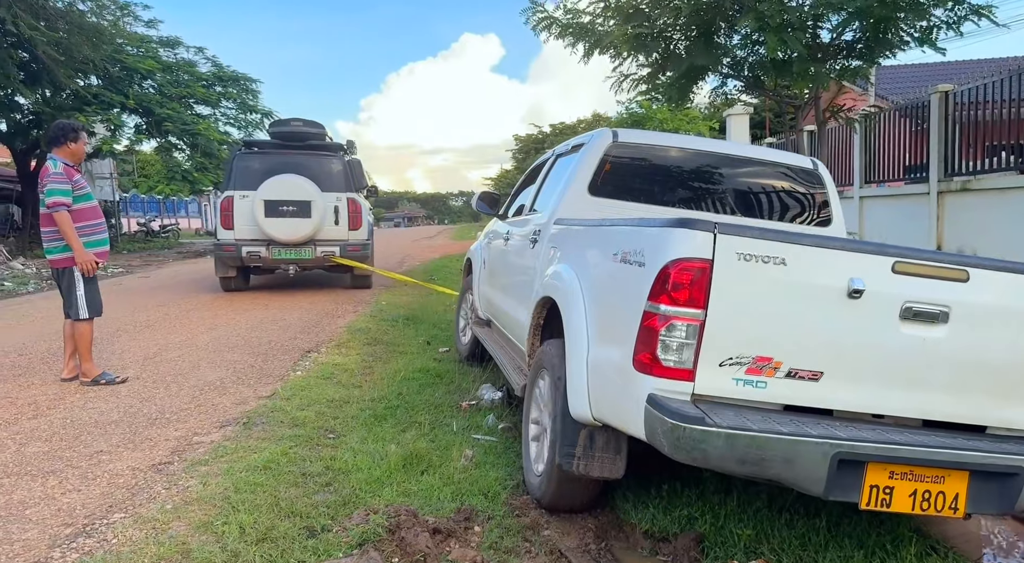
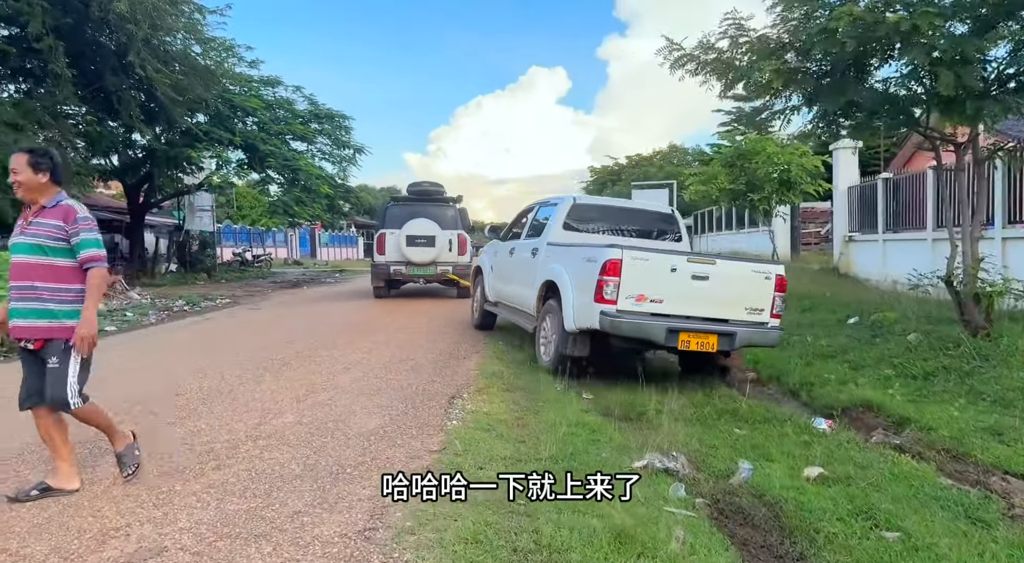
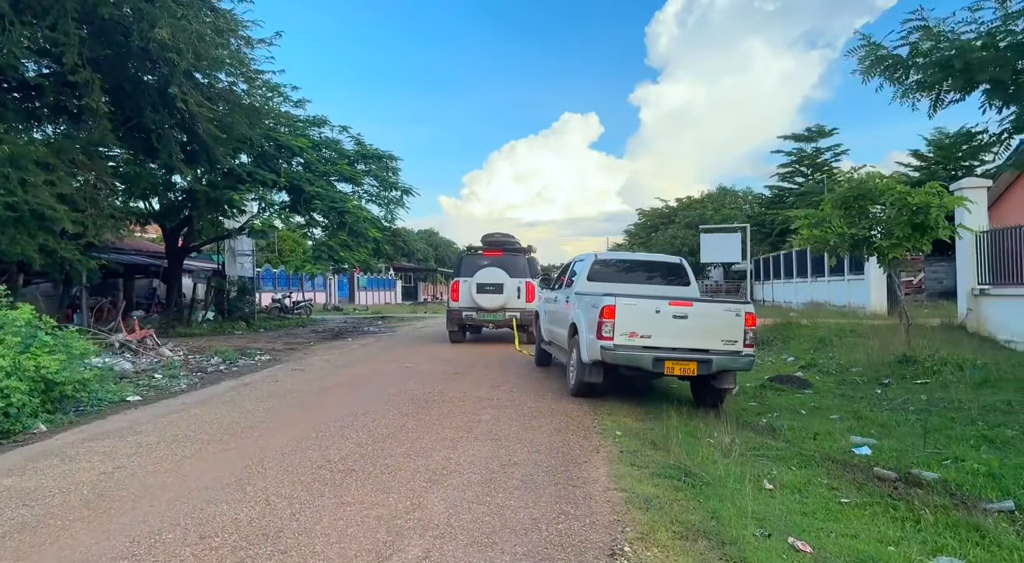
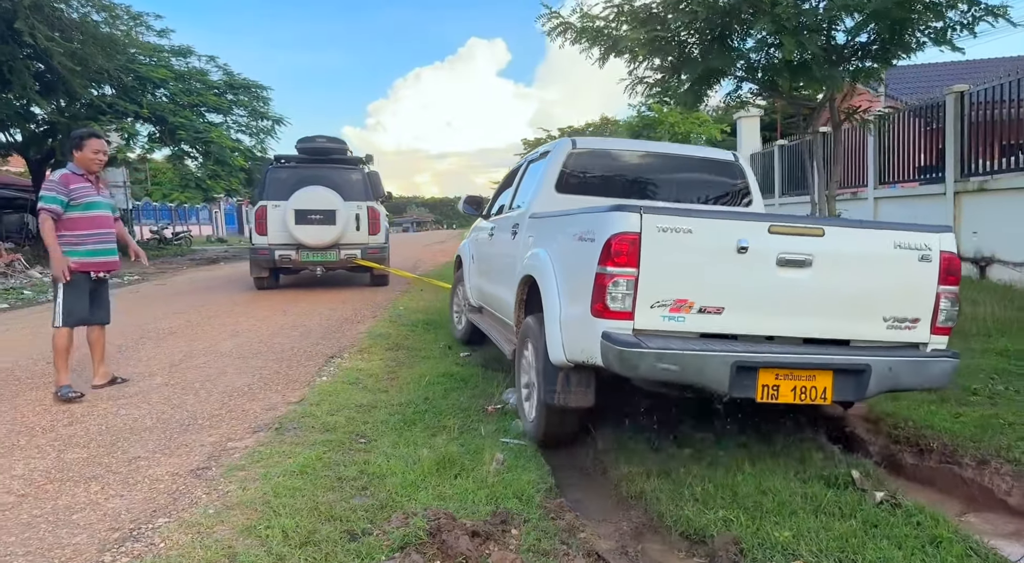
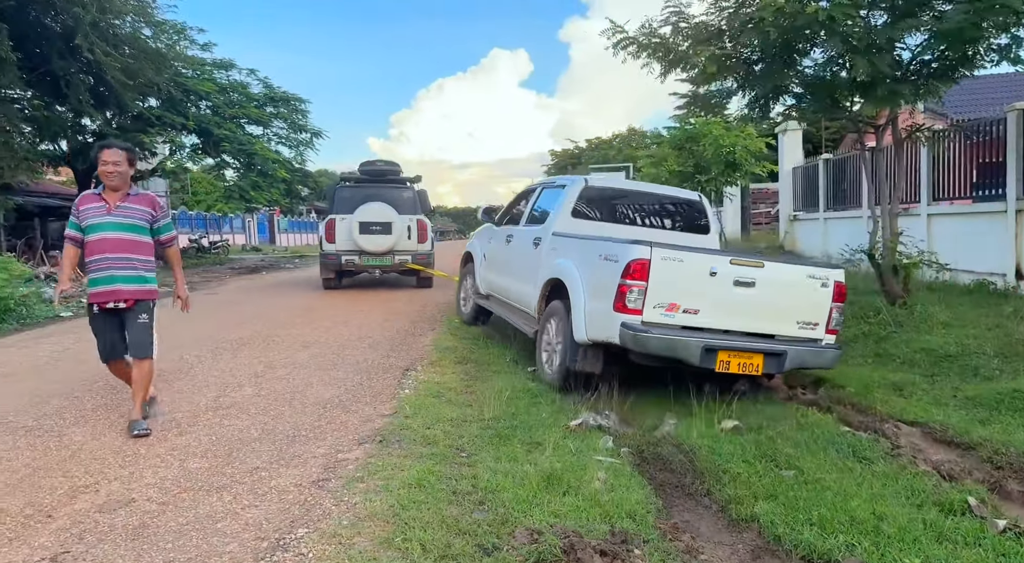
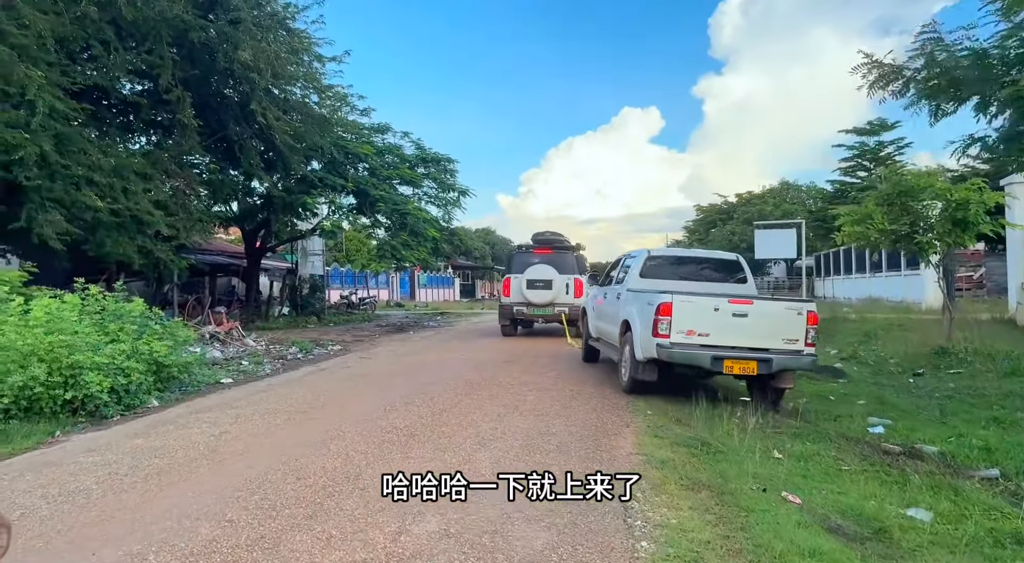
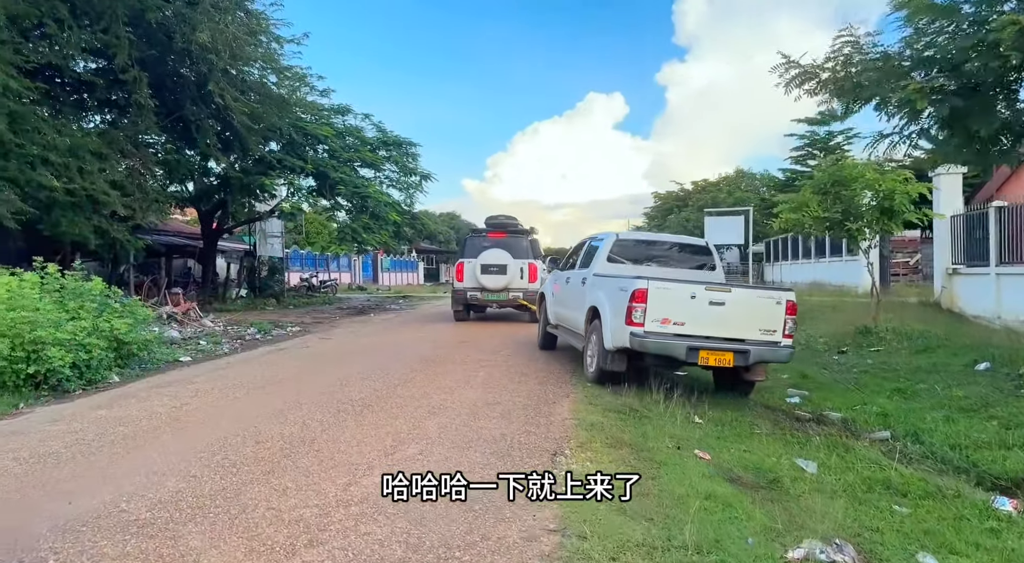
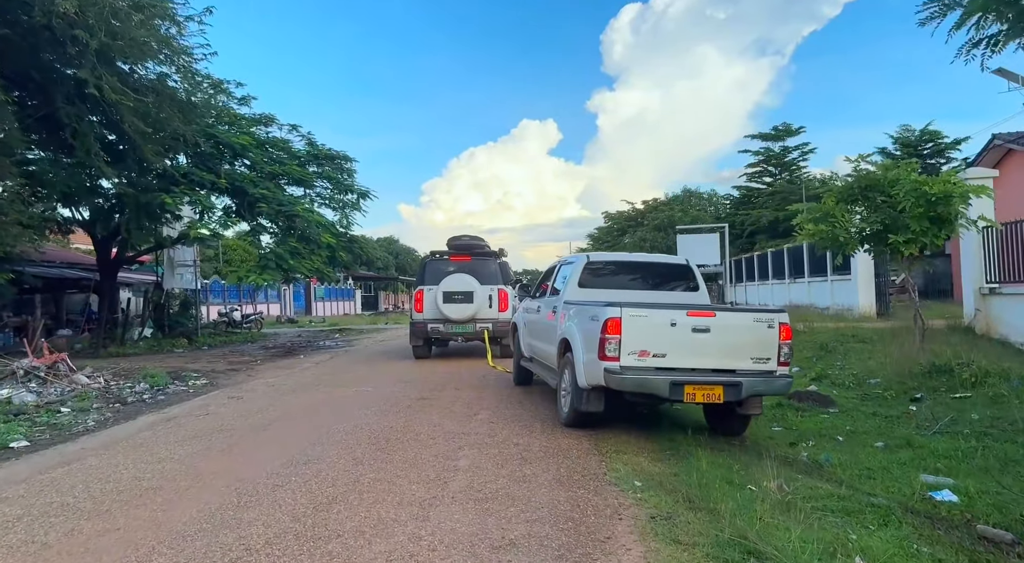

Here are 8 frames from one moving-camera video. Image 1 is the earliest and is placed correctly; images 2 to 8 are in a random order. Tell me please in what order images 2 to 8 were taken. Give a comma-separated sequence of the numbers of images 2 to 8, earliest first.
4, 5, 2, 7, 6, 3, 8
